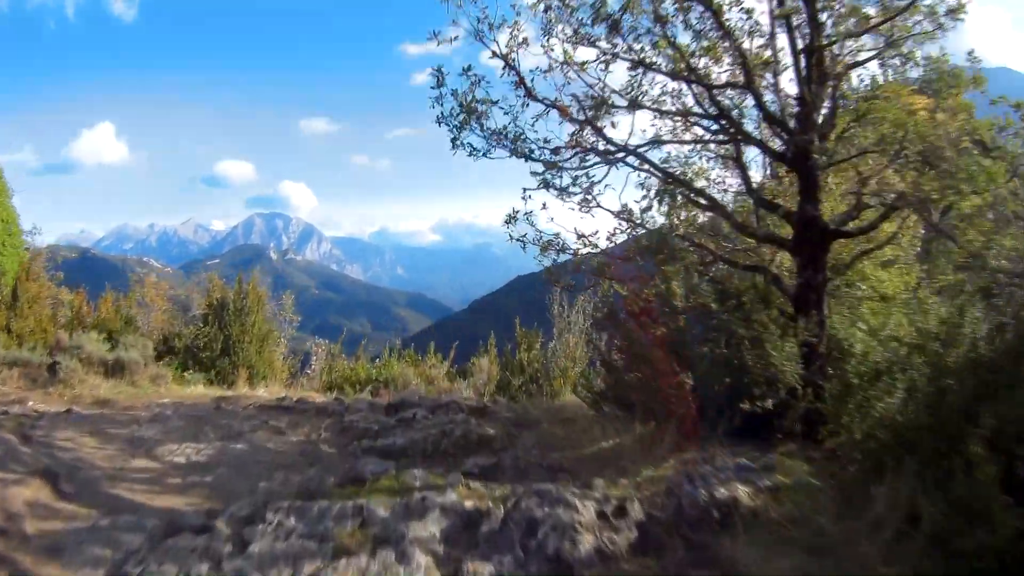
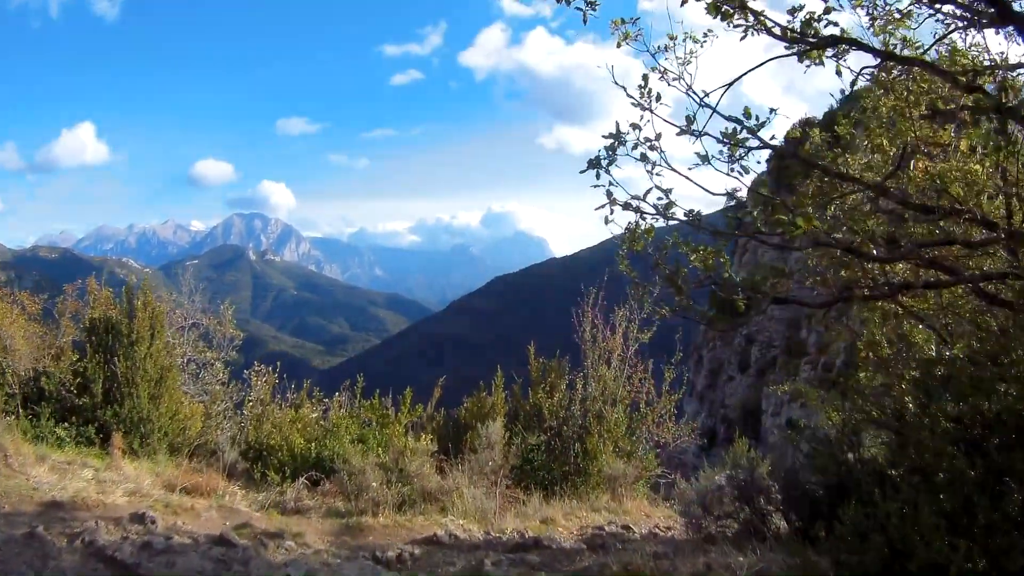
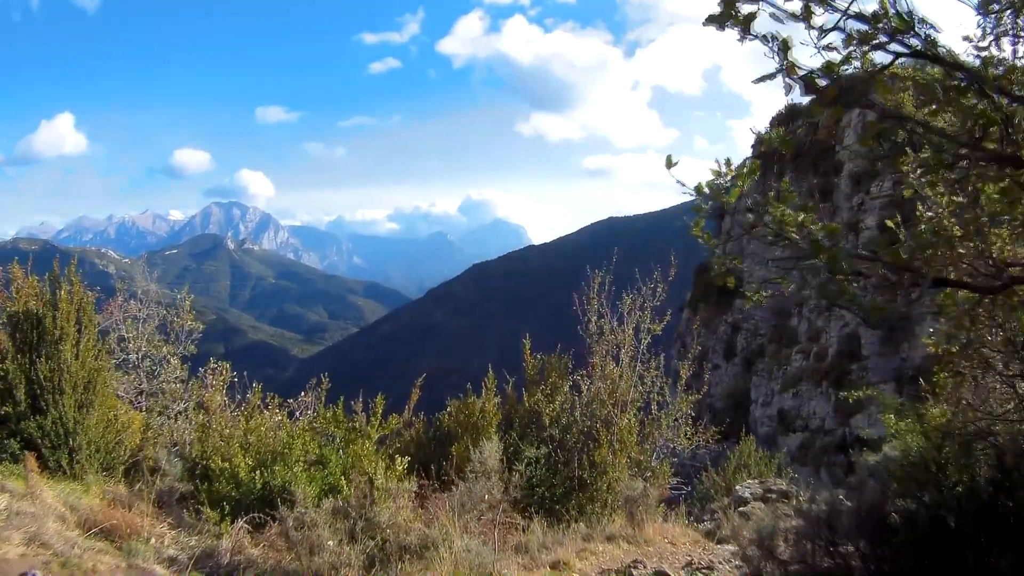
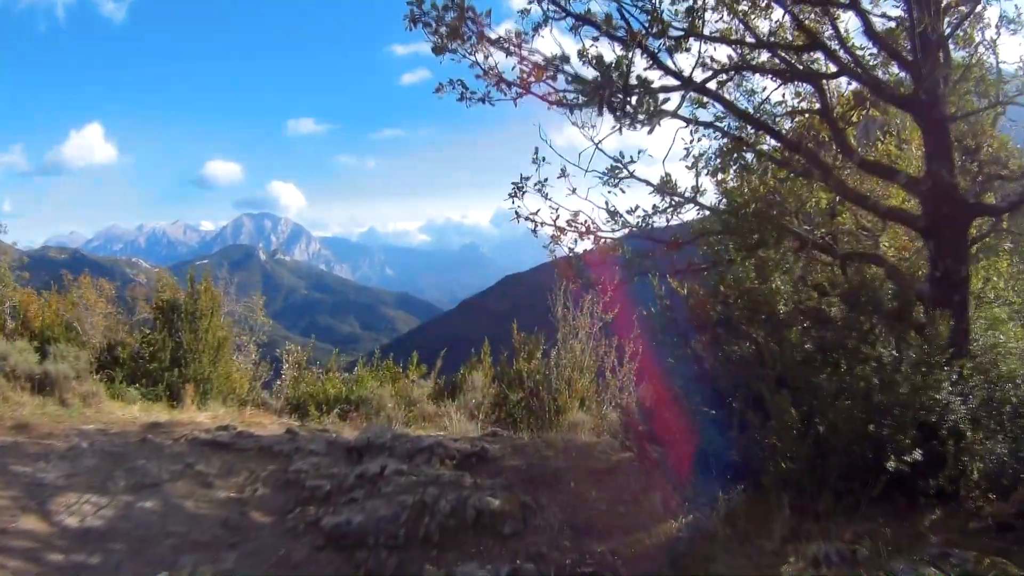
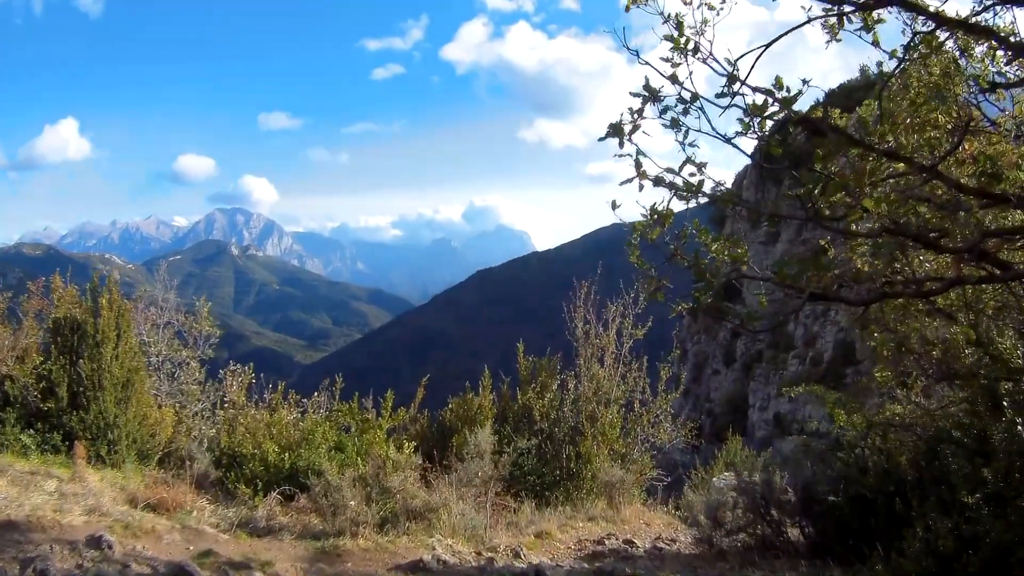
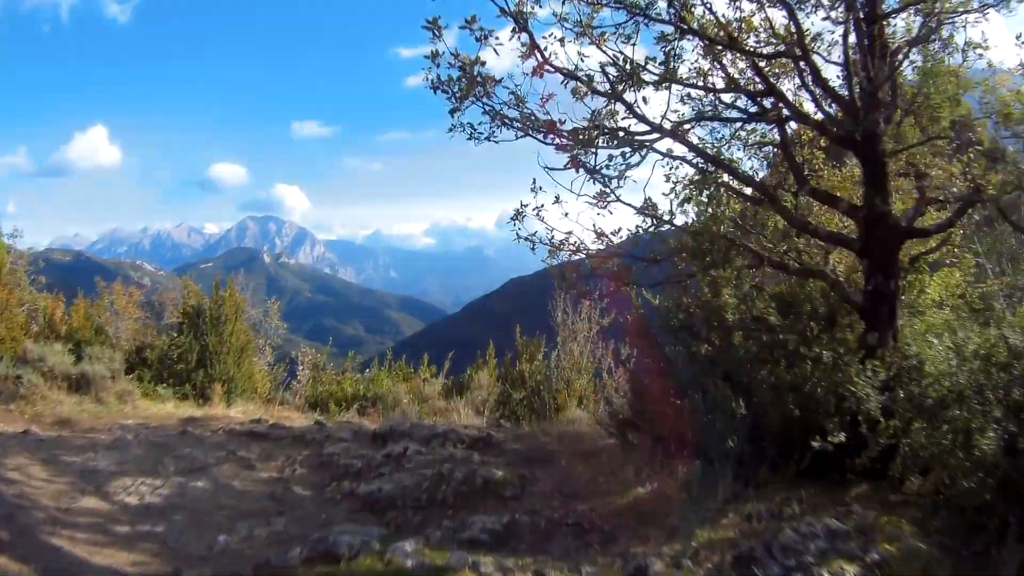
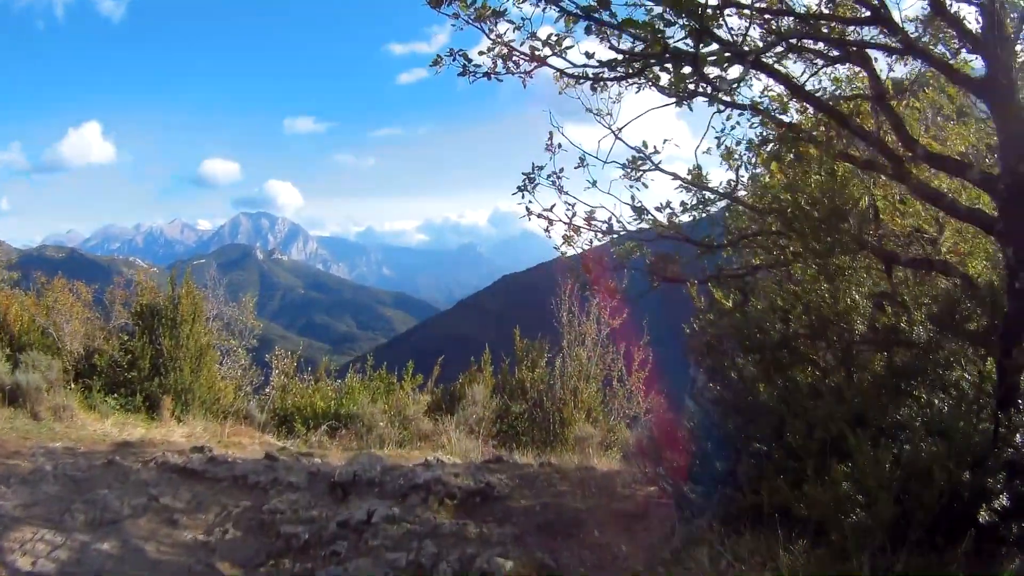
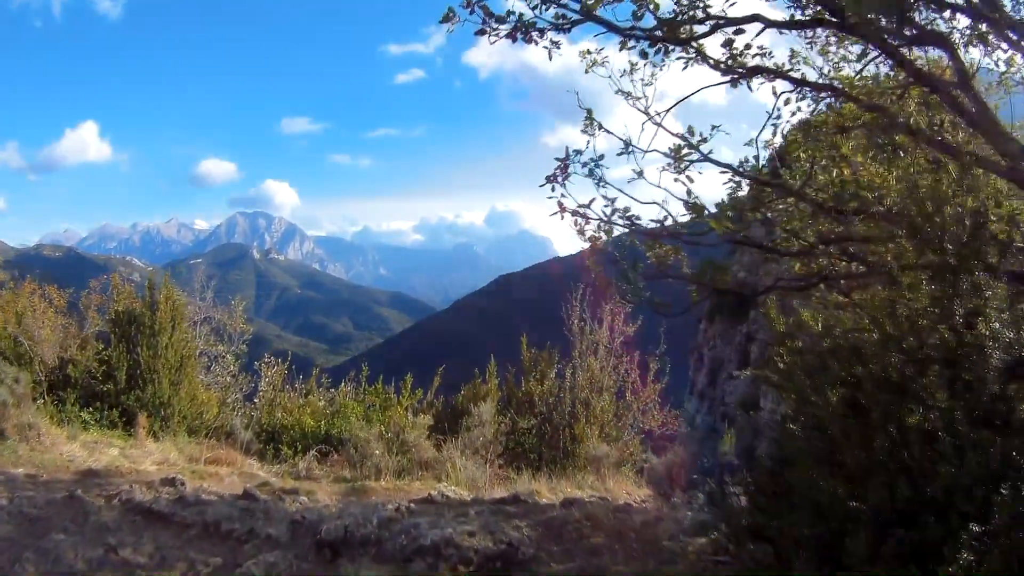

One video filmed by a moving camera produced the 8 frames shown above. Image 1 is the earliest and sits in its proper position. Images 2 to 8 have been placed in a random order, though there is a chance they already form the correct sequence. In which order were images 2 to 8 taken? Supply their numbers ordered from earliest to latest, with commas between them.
6, 4, 7, 8, 2, 5, 3
